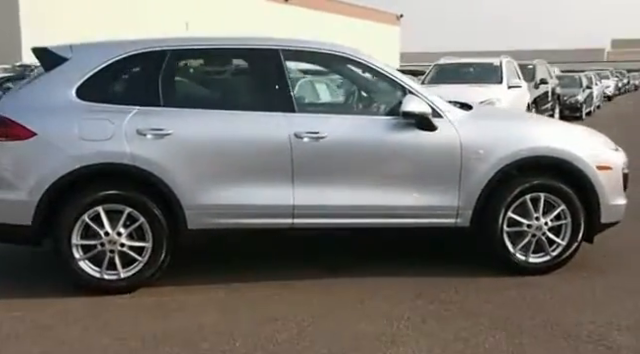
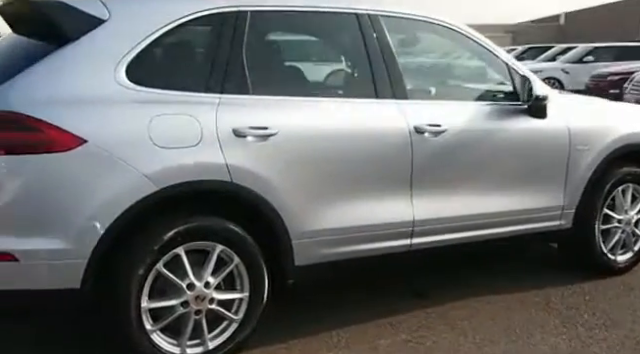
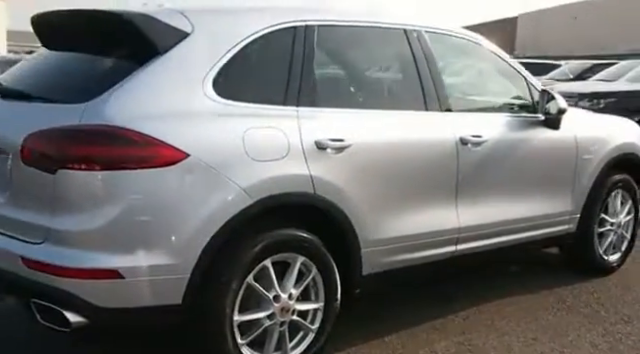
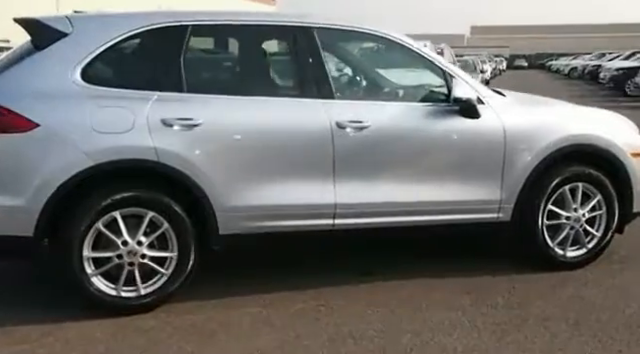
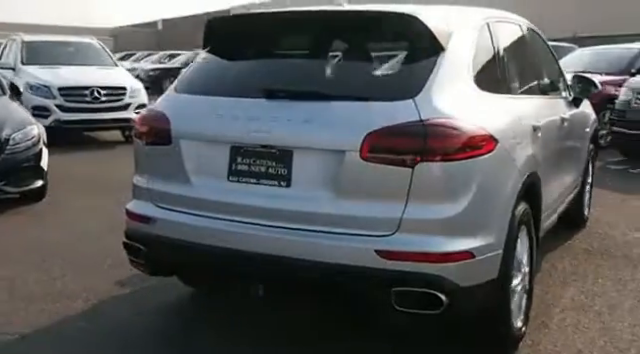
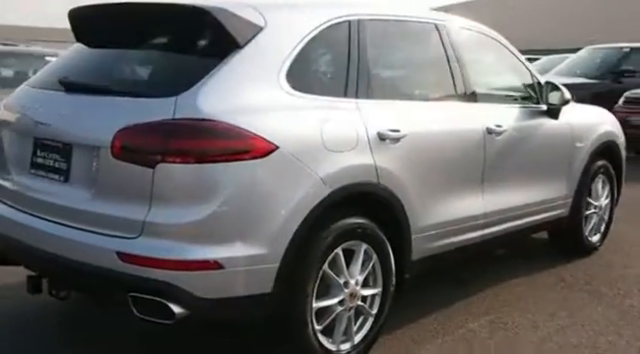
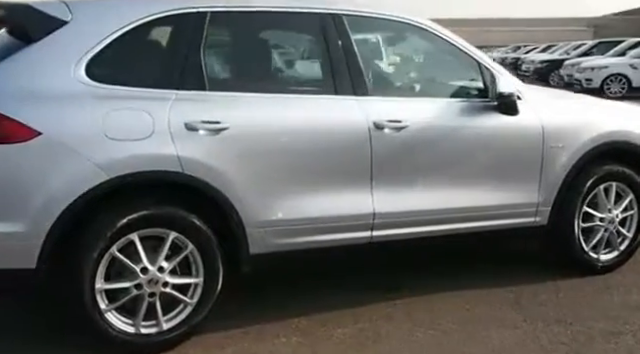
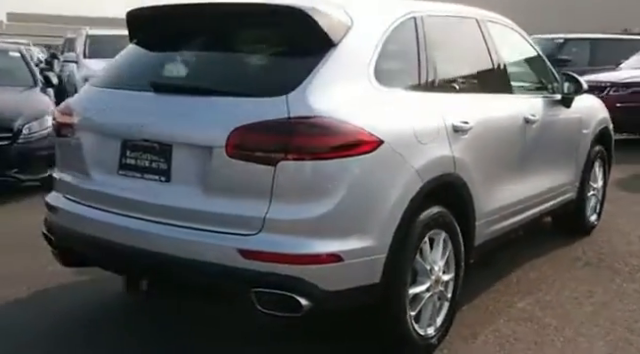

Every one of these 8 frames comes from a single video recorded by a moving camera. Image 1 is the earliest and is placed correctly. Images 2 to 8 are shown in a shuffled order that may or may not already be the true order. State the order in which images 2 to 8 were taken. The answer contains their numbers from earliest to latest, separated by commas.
4, 7, 2, 3, 6, 8, 5
